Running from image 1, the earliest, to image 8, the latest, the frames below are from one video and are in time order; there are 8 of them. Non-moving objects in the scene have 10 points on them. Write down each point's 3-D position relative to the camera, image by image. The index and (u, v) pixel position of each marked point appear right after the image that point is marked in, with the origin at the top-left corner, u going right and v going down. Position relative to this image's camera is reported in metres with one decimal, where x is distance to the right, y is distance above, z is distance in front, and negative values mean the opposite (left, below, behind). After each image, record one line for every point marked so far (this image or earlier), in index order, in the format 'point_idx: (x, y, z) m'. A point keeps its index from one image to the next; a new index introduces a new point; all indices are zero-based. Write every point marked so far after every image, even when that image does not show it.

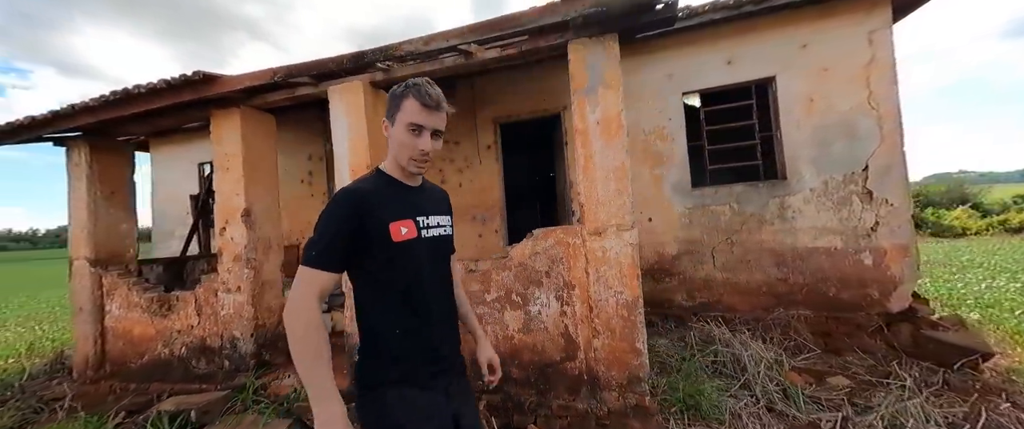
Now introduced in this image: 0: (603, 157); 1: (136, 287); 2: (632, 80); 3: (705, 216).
0: (+0.7, +0.4, +2.3) m
1: (-4.7, -0.9, +3.8) m
2: (+1.8, +2.1, +4.8) m
3: (+2.8, 0.0, +4.4) m
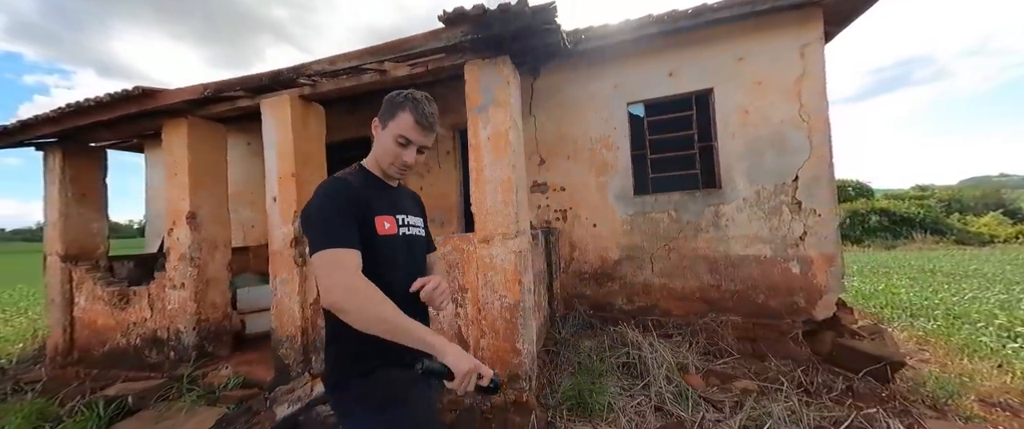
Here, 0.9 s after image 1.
0: (-0.1, +0.4, +2.5) m
1: (-5.5, -0.9, +4.1) m
2: (+1.1, +2.0, +4.9) m
3: (+2.0, -0.1, +4.6) m
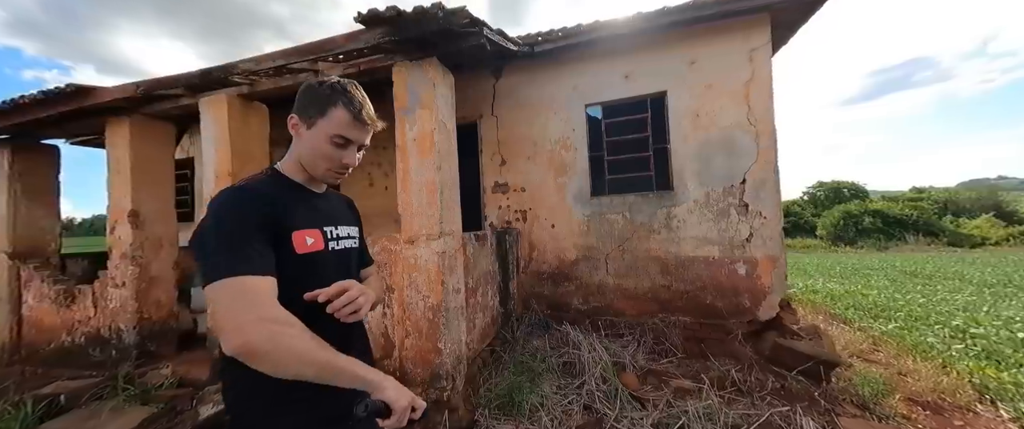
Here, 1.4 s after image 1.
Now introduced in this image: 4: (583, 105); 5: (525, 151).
0: (-0.8, +0.4, +2.5) m
1: (-6.1, -0.8, +4.1) m
2: (+0.4, +2.0, +5.0) m
3: (+1.3, -0.1, +4.6) m
4: (+1.1, +1.7, +4.7) m
5: (+0.2, +1.0, +5.0) m
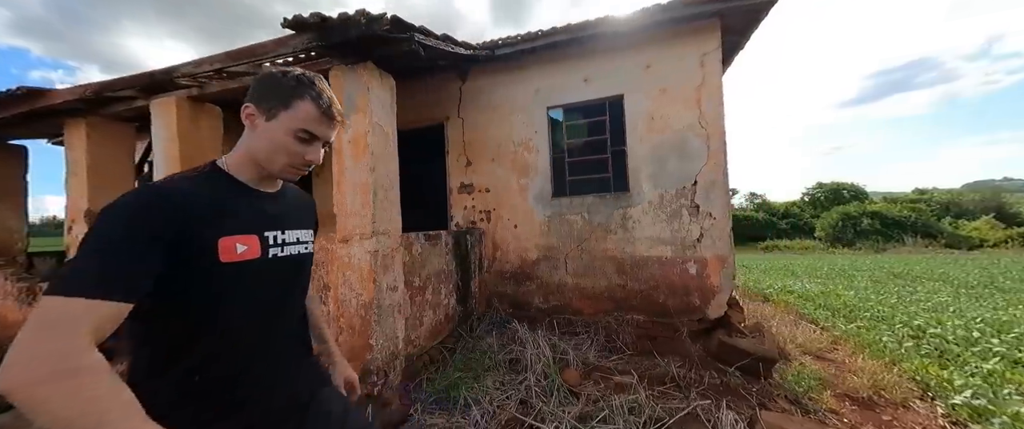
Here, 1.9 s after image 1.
0: (-1.3, +0.4, +2.6) m
1: (-6.7, -0.8, +4.1) m
2: (-0.1, +2.0, +5.1) m
3: (+0.7, -0.1, +4.7) m
4: (+0.5, +1.7, +4.8) m
5: (-0.4, +1.0, +5.1) m
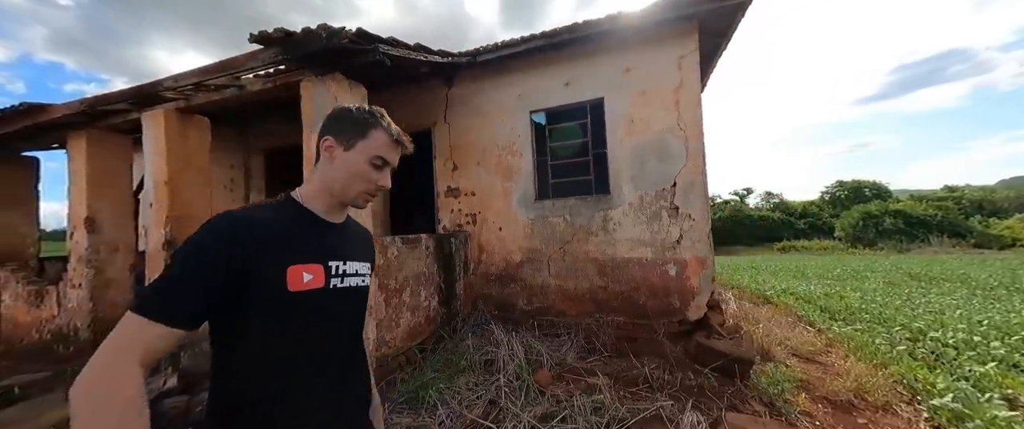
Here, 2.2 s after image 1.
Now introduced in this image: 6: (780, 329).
0: (-1.6, +0.3, +2.7) m
1: (-7.0, -0.9, +4.4) m
2: (-0.4, +1.9, +5.1) m
3: (+0.5, -0.2, +4.7) m
4: (+0.2, +1.6, +4.9) m
5: (-0.6, +1.0, +5.2) m
6: (+5.0, -2.1, +5.8) m
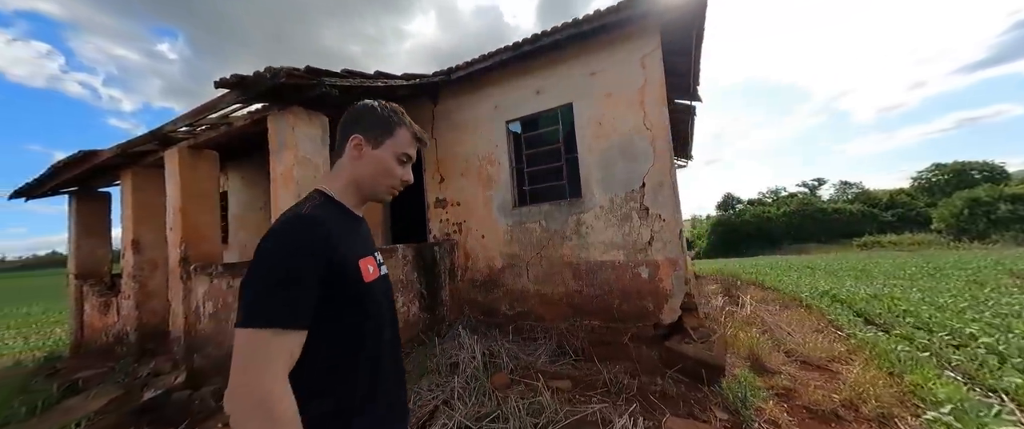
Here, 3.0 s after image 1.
0: (-2.2, +0.1, +3.1) m
1: (-7.2, -1.4, +5.4) m
2: (-0.8, +1.8, +5.4) m
3: (+0.2, -0.3, +4.8) m
4: (-0.1, +1.5, +5.1) m
5: (-1.0, +0.8, +5.5) m
6: (+4.8, -2.0, +5.3) m
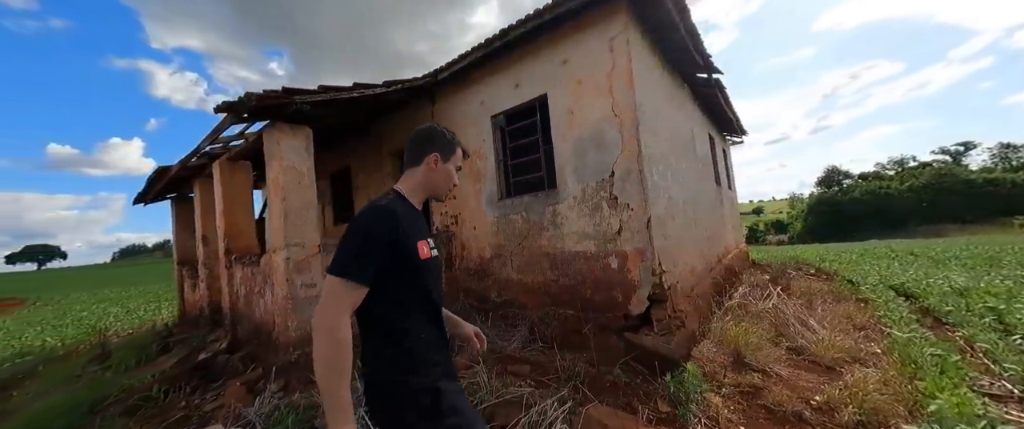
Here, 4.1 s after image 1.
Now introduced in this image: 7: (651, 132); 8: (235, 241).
0: (-2.8, +0.1, +3.7) m
1: (-7.2, -1.4, +6.9) m
2: (-1.0, +1.9, +5.6) m
3: (-0.1, -0.2, +5.0) m
4: (-0.4, +1.6, +5.2) m
5: (-1.1, +0.9, +5.8) m
6: (+4.6, -1.8, +4.7) m
7: (+1.9, +1.1, +4.2) m
8: (-4.4, -0.4, +5.0) m
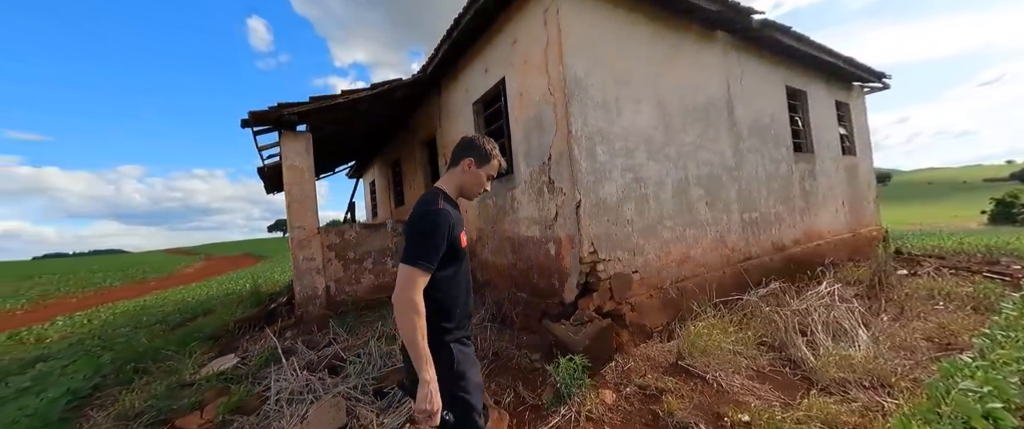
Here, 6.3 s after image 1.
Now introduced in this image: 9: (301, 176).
0: (-3.4, +0.3, +4.8) m
1: (-6.7, -1.0, +9.3) m
2: (-1.2, +2.2, +6.0) m
3: (-0.5, +0.1, +5.3) m
4: (-0.8, +1.9, +5.4) m
5: (-1.2, +1.2, +6.2) m
6: (+3.9, -1.5, +3.6) m
7: (+1.1, +1.3, +3.8) m
8: (-4.6, -0.2, +6.5) m
9: (-3.2, +0.6, +4.8) m
